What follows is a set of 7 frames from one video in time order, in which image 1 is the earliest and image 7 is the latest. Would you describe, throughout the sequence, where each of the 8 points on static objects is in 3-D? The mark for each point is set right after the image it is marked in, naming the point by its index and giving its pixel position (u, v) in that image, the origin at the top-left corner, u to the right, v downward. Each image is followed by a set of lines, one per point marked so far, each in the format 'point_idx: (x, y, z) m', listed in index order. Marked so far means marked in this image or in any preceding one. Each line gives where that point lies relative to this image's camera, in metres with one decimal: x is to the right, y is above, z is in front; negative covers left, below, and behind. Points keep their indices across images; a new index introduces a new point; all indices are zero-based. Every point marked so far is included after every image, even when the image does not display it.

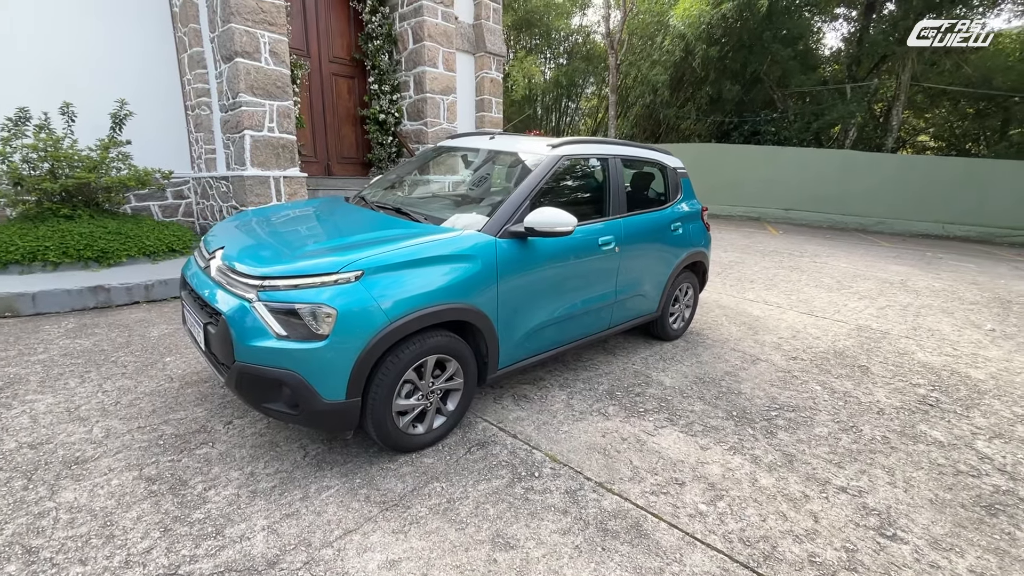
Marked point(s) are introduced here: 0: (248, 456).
0: (-1.3, -0.8, +2.3) m
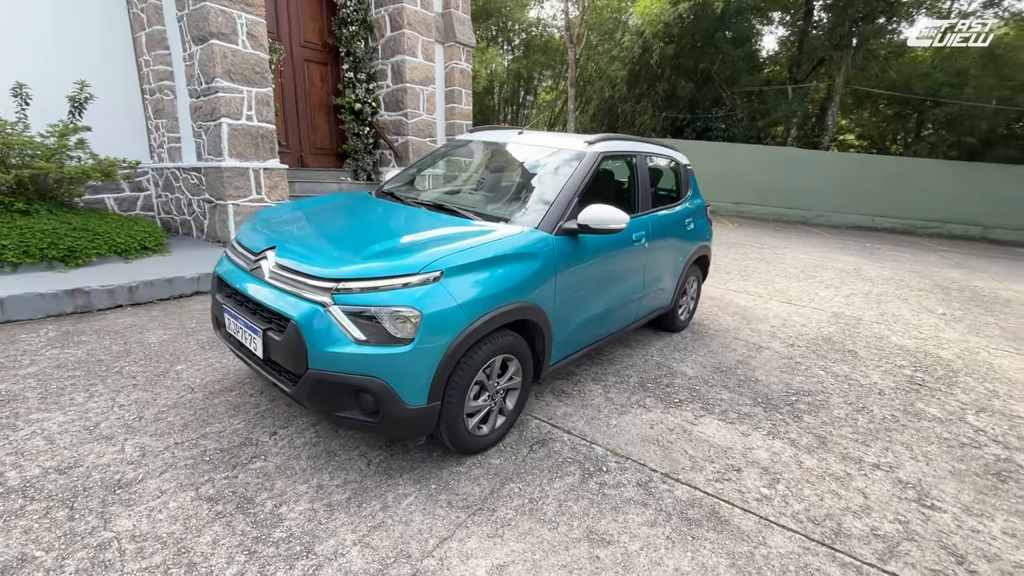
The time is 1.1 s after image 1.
0: (-0.9, -0.8, +2.2) m
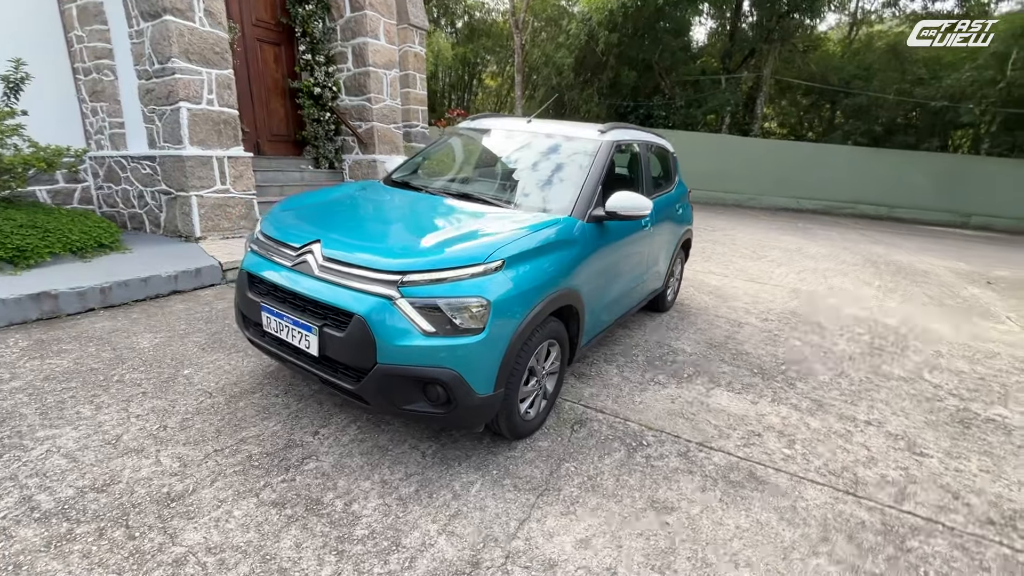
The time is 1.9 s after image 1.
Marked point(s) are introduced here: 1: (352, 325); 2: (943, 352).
0: (-0.7, -0.8, +2.1) m
1: (-0.6, -0.1, +1.9) m
2: (+3.8, -0.6, +4.2) m
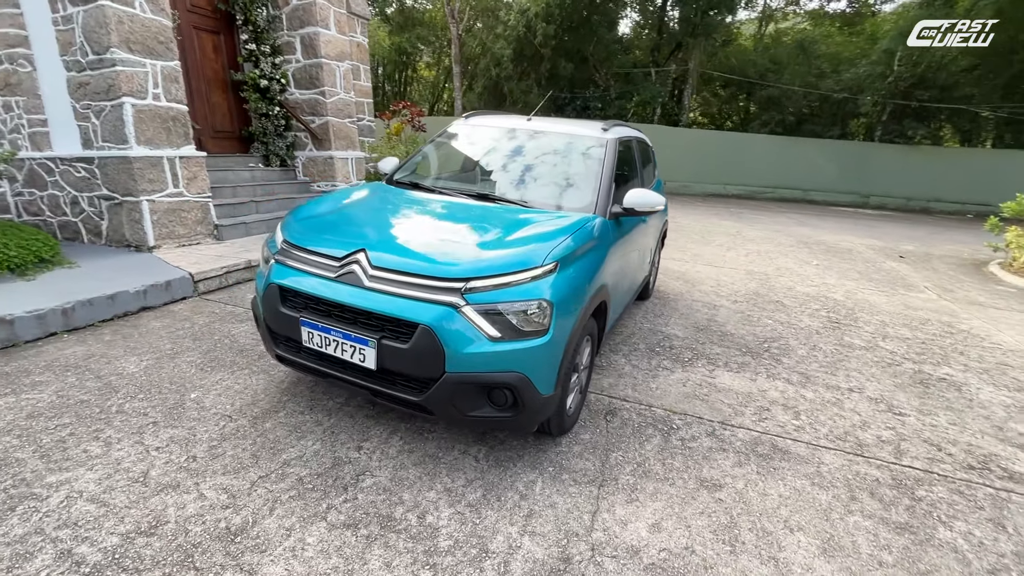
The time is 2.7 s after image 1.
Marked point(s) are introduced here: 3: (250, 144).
0: (-0.4, -0.8, +2.1) m
1: (-0.4, -0.2, +1.8) m
2: (+3.7, -0.3, +4.7) m
3: (-3.6, +2.0, +6.6) m
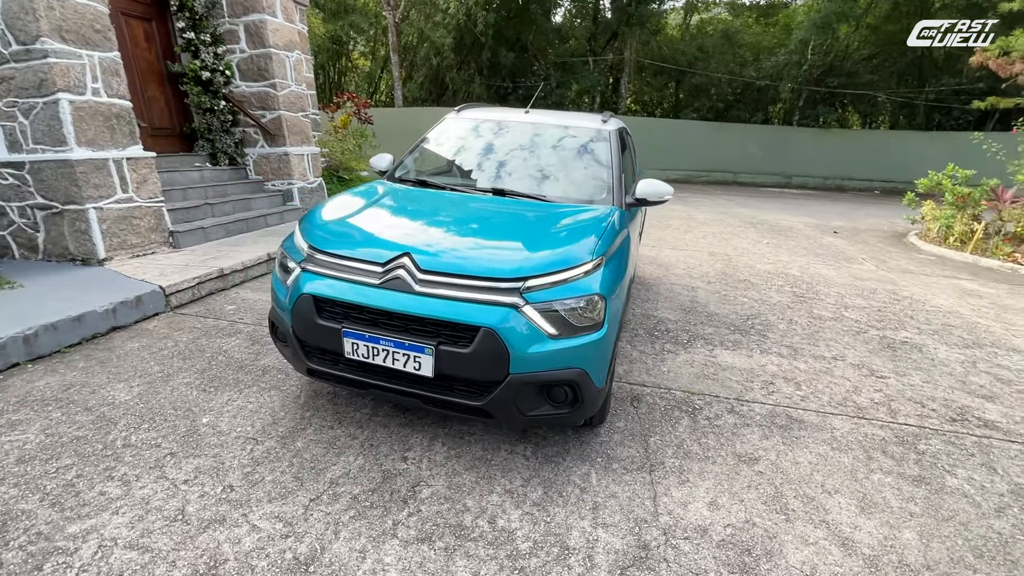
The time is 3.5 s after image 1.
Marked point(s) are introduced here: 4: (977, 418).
0: (-0.1, -0.8, +2.1) m
1: (-0.1, -0.2, +1.8) m
2: (+3.6, -0.1, +5.2) m
3: (-4.0, +1.9, +6.1) m
4: (+2.7, -0.8, +2.8) m
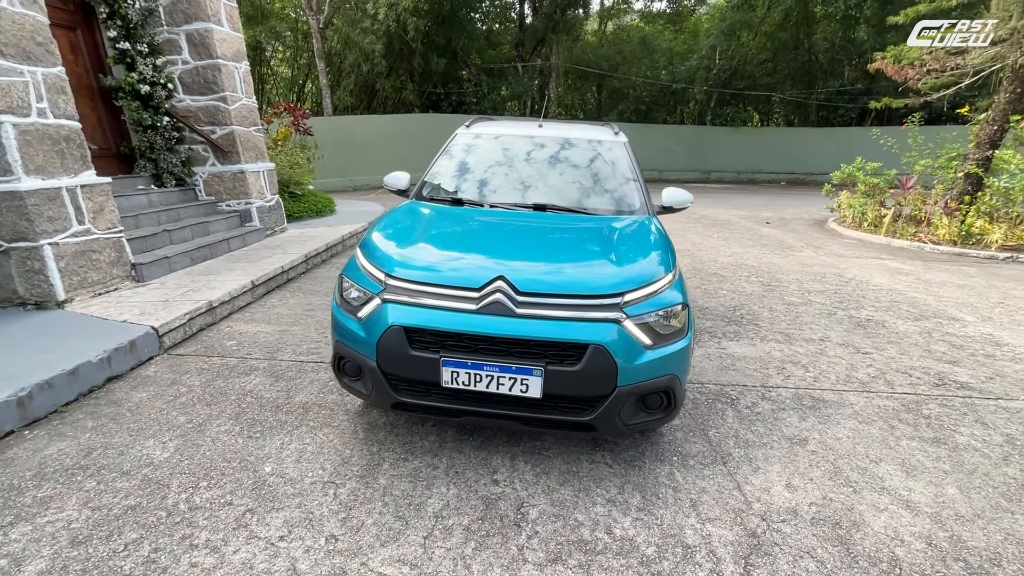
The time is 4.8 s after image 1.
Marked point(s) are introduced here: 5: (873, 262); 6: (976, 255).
0: (+0.3, -0.9, +2.1) m
1: (+0.3, -0.3, +1.8) m
2: (+3.4, +0.1, +5.7) m
3: (-4.3, +1.4, +5.5) m
4: (+3.0, -0.6, +3.3) m
5: (+5.0, +0.4, +6.6) m
6: (+6.8, +0.5, +7.0) m
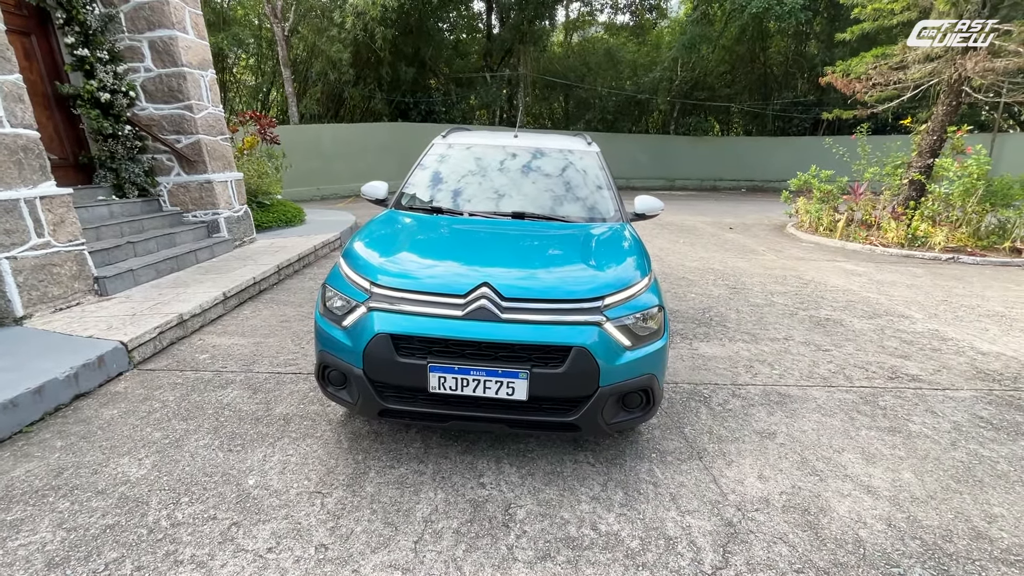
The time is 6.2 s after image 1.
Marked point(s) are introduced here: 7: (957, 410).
0: (+0.2, -0.9, +2.1) m
1: (+0.2, -0.3, +1.9) m
2: (+3.1, +0.1, +6.0) m
3: (-4.6, +1.3, +5.3) m
4: (+2.9, -0.6, +3.5) m
5: (+4.6, +0.3, +7.0) m
6: (+6.4, +0.5, +7.5) m
7: (+2.8, -0.8, +3.0) m
